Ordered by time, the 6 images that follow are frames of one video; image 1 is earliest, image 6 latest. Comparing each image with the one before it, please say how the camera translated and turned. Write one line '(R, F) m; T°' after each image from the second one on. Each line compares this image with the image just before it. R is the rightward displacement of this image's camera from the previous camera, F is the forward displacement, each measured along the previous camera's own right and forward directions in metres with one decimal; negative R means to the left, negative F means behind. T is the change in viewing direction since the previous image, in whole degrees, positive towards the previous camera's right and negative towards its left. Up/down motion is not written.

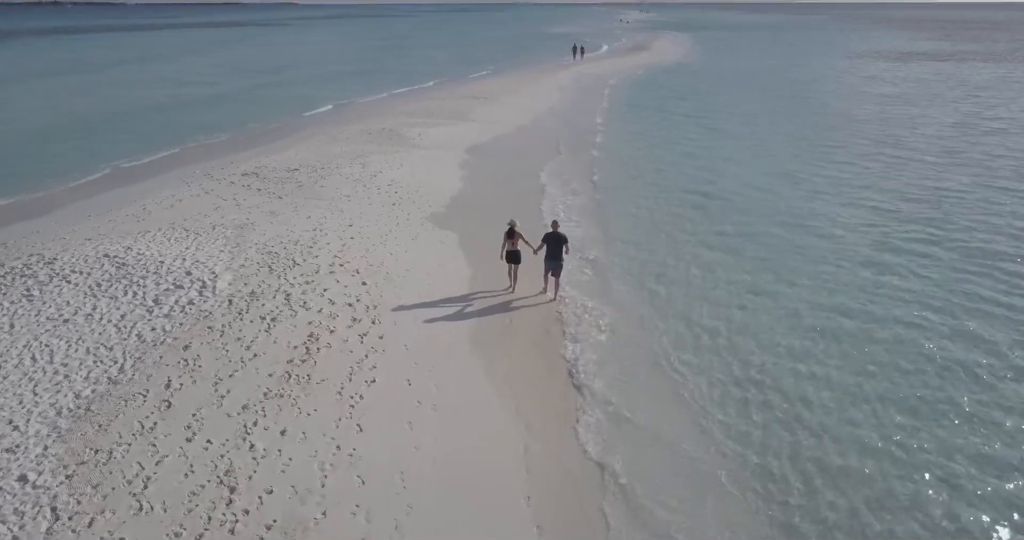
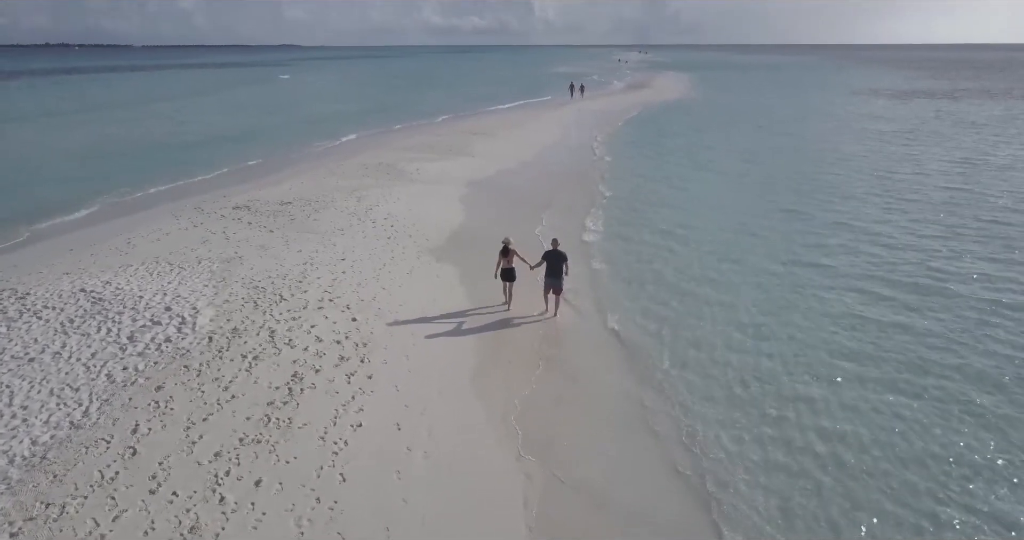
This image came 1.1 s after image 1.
(0.0, +0.6) m; 0°
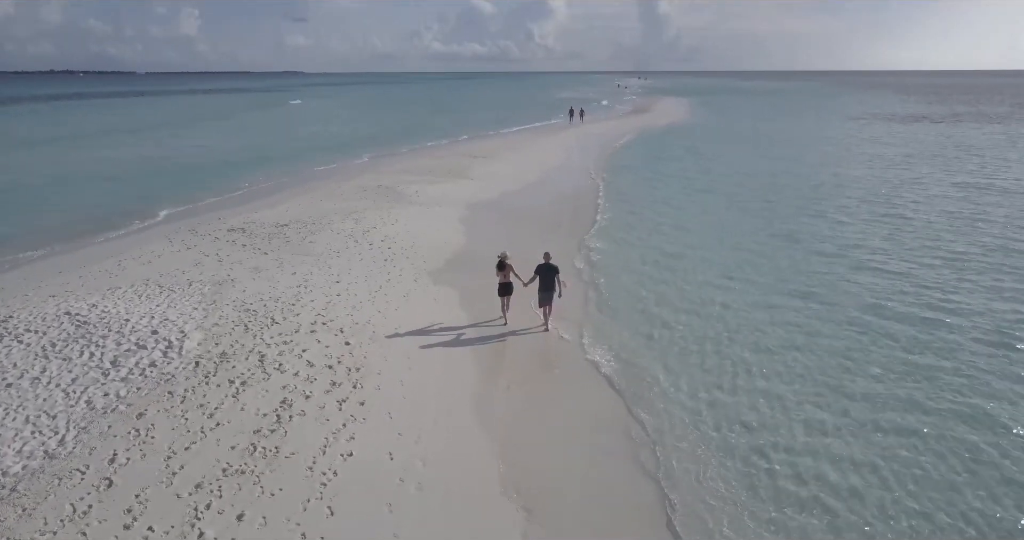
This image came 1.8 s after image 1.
(0.0, +0.3) m; 0°
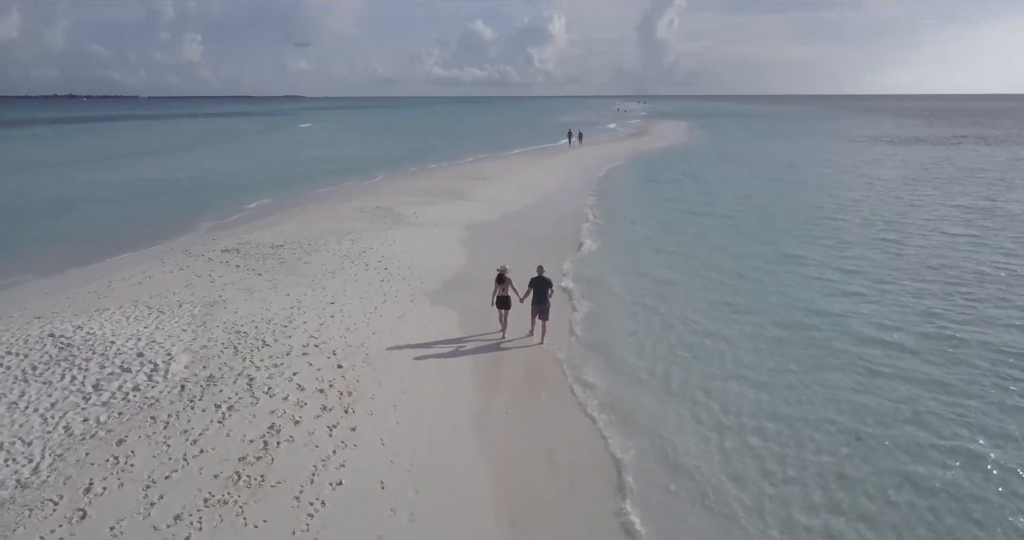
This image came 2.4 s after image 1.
(0.0, +0.3) m; 0°
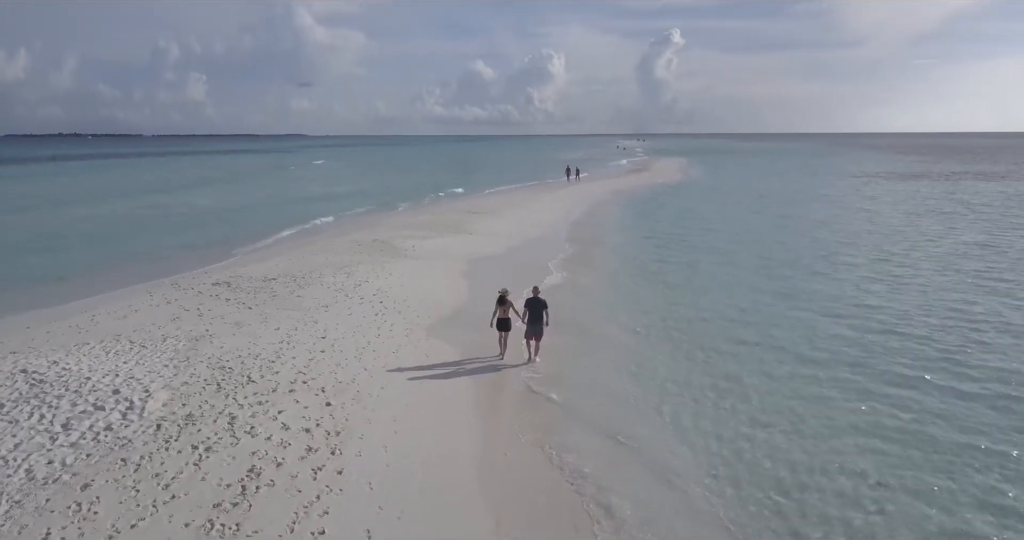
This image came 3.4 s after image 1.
(0.0, +0.4) m; 0°
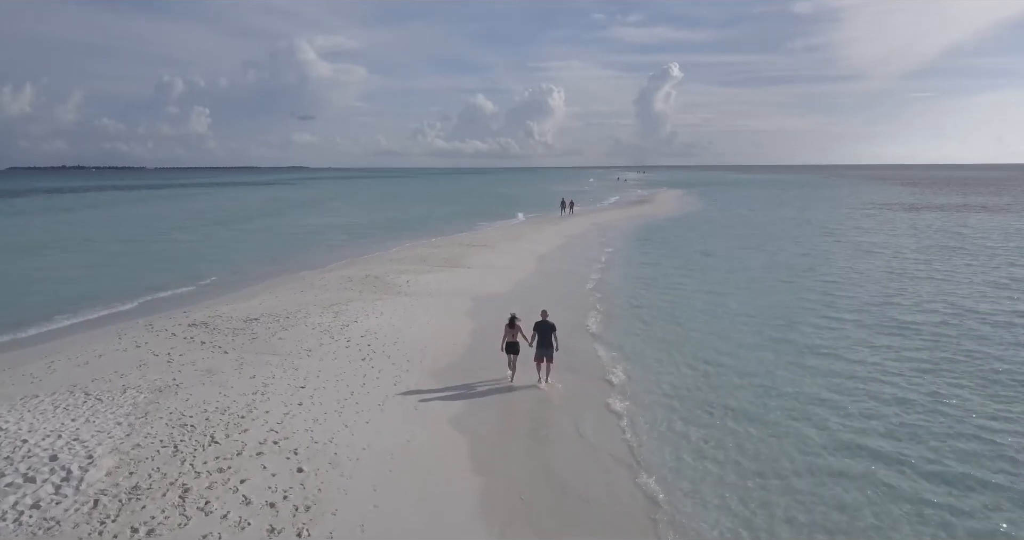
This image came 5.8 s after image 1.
(0.0, +1.1) m; 0°
